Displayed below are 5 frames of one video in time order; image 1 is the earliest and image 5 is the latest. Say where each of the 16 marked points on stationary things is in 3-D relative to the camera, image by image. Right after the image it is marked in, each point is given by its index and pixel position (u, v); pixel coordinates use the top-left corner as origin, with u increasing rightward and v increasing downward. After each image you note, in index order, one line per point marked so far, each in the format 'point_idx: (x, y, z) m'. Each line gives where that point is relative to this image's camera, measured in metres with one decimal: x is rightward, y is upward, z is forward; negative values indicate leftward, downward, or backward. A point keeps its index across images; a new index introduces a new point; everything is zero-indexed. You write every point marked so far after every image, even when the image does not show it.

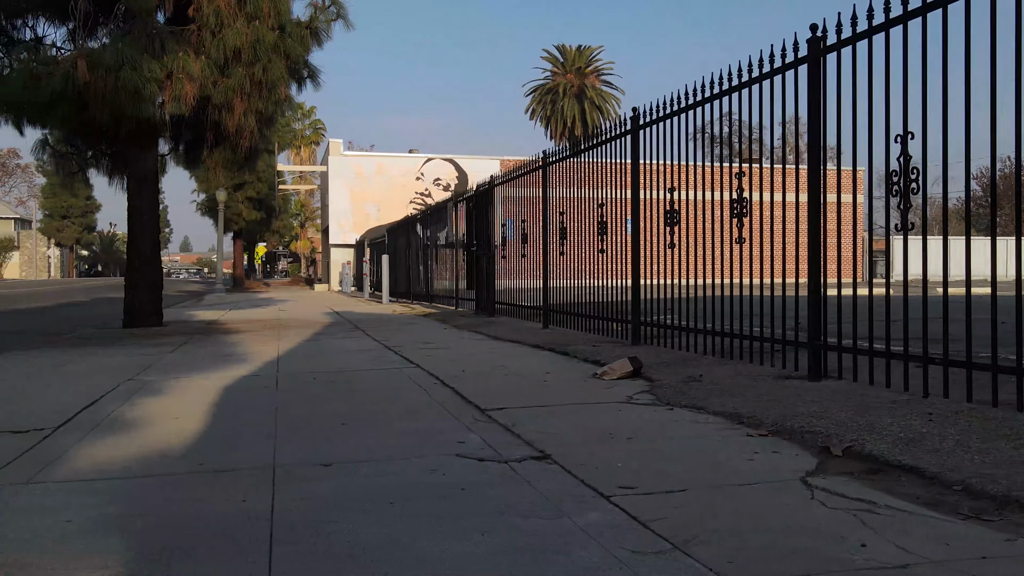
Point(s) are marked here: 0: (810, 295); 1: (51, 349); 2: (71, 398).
0: (+2.1, 0.0, +5.9) m
1: (-6.3, -0.8, +11.7) m
2: (-3.3, -0.8, +6.4) m
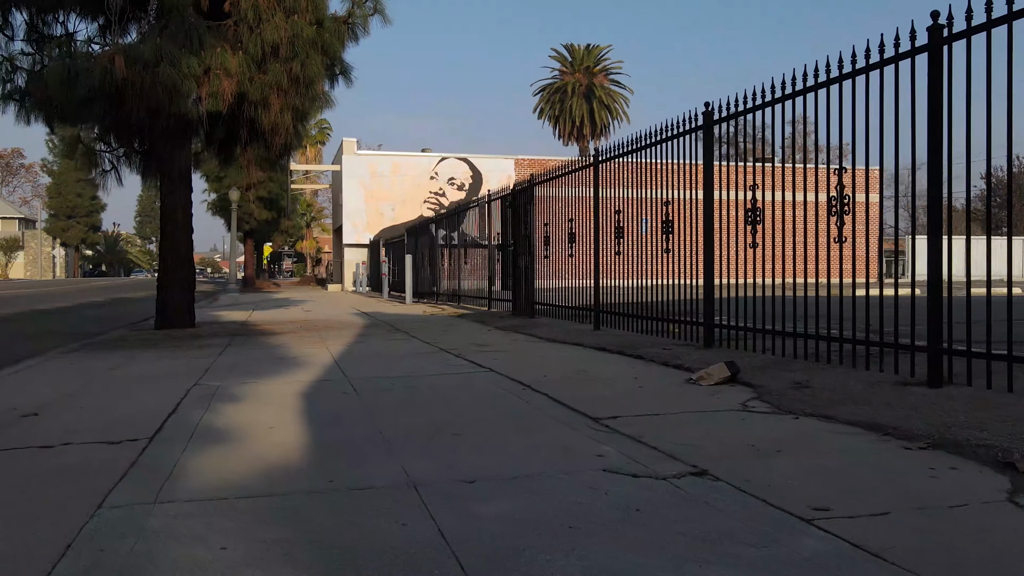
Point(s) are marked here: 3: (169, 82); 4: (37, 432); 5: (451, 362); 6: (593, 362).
0: (+2.8, -0.1, +5.6) m
1: (-5.6, -0.9, +11.5) m
2: (-2.6, -0.9, +6.1) m
3: (-5.1, +3.1, +12.6) m
4: (-2.9, -0.9, +5.3) m
5: (-0.6, -0.8, +8.7) m
6: (+0.8, -0.7, +8.0) m
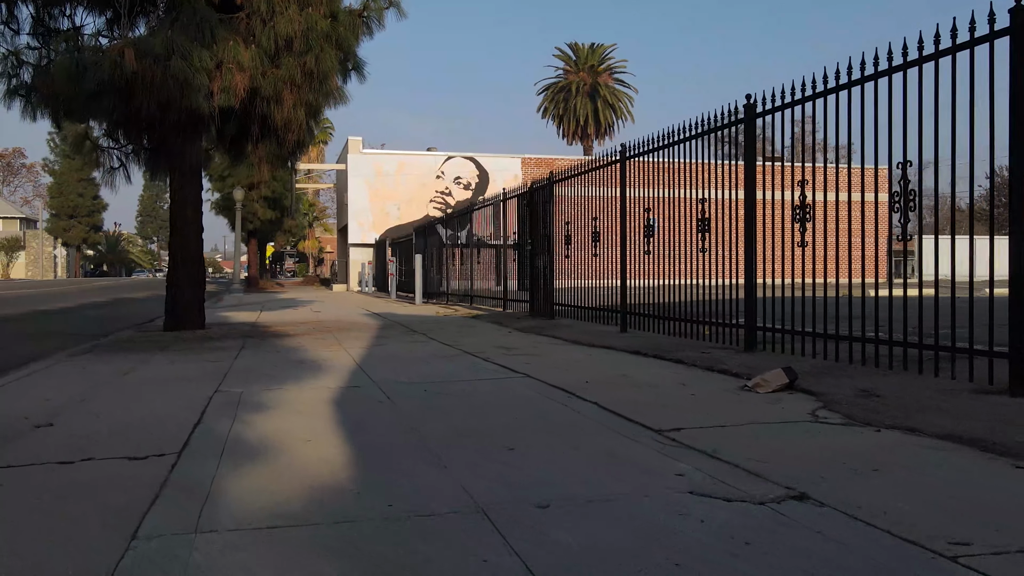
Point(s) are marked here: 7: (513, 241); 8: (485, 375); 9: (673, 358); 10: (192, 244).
0: (+3.1, -0.1, +5.2) m
1: (-5.3, -0.9, +11.1) m
2: (-2.3, -0.9, +5.7) m
3: (-4.8, +3.0, +12.2) m
4: (-2.6, -0.9, +4.9) m
5: (-0.3, -0.8, +8.4) m
6: (+1.1, -0.7, +7.6) m
7: (0.0, +1.0, +17.9) m
8: (-0.2, -0.8, +7.5) m
9: (+1.5, -0.7, +8.2) m
10: (-5.4, +0.7, +14.3) m
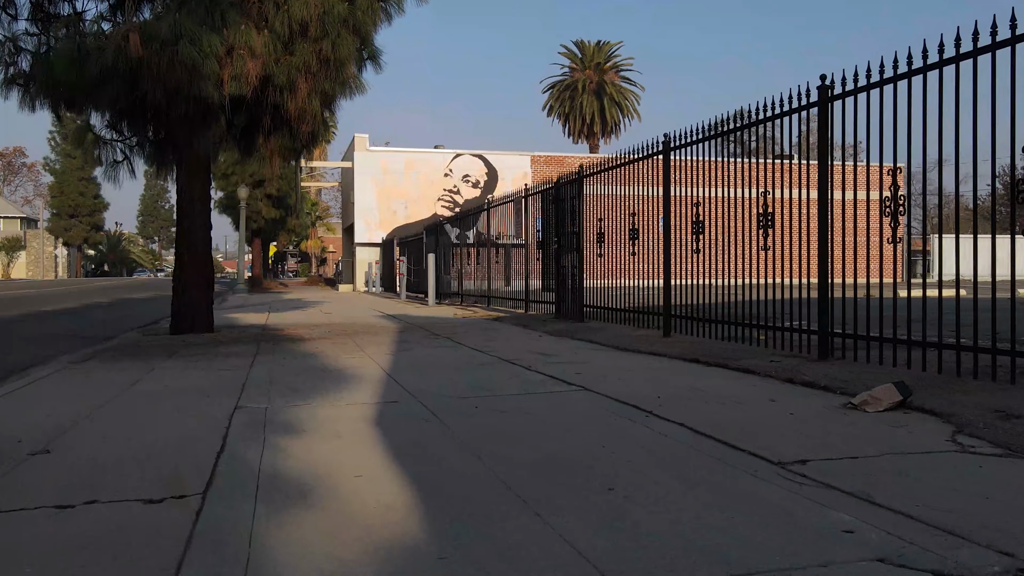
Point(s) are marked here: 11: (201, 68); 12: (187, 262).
0: (+3.5, -0.1, +4.4) m
1: (-4.9, -0.9, +10.3) m
2: (-1.9, -0.9, +4.9) m
3: (-4.3, +3.0, +11.4) m
4: (-2.2, -0.9, +4.1) m
5: (+0.1, -0.8, +7.5) m
6: (+1.5, -0.7, +6.8) m
7: (+0.5, +1.0, +17.1) m
8: (+0.2, -0.8, +6.7) m
9: (+2.0, -0.7, +7.3) m
10: (-4.9, +0.7, +13.5) m
11: (-4.2, +3.0, +11.5) m
12: (-5.2, +0.4, +13.5) m
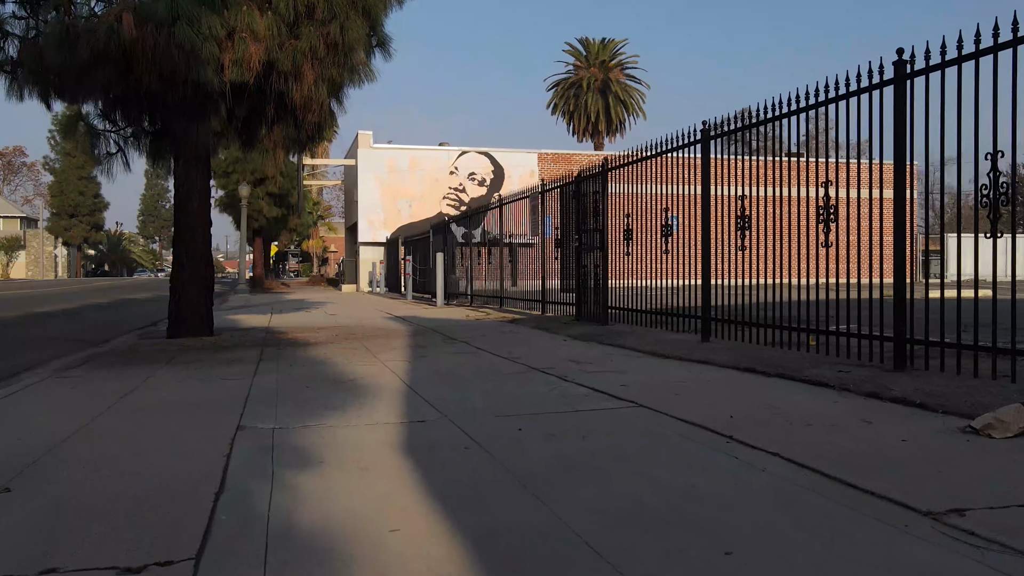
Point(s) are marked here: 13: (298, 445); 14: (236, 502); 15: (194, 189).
0: (+3.8, -0.1, +3.5) m
1: (-4.6, -0.9, +9.4) m
2: (-1.6, -0.9, +4.1) m
3: (-4.0, +3.0, +10.6) m
4: (-1.9, -0.9, +3.2) m
5: (+0.4, -0.8, +6.7) m
6: (+1.8, -0.7, +5.9) m
7: (+0.8, +1.0, +16.3) m
8: (+0.5, -0.8, +5.8) m
9: (+2.2, -0.7, +6.5) m
10: (-4.6, +0.7, +12.7) m
11: (-3.9, +3.0, +10.7) m
12: (-4.9, +0.4, +12.6) m
13: (-1.2, -0.9, +4.8) m
14: (-1.3, -0.9, +3.8) m
15: (-4.7, +1.4, +12.6) m
